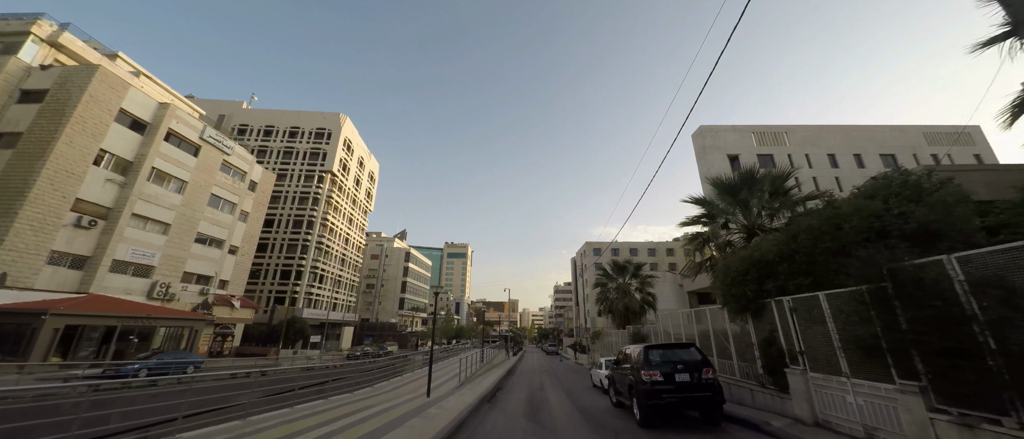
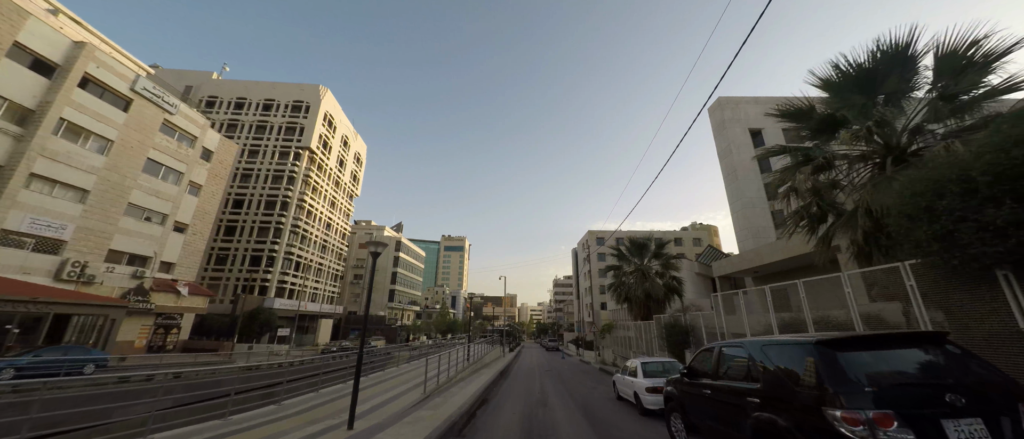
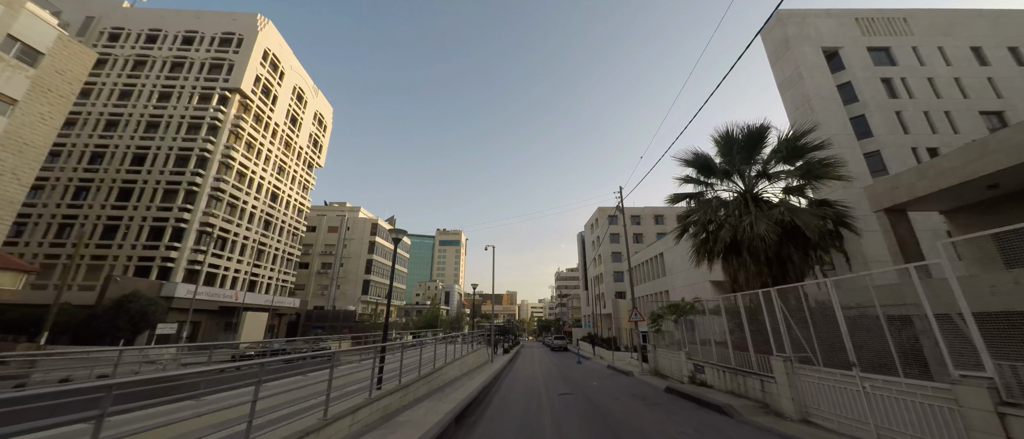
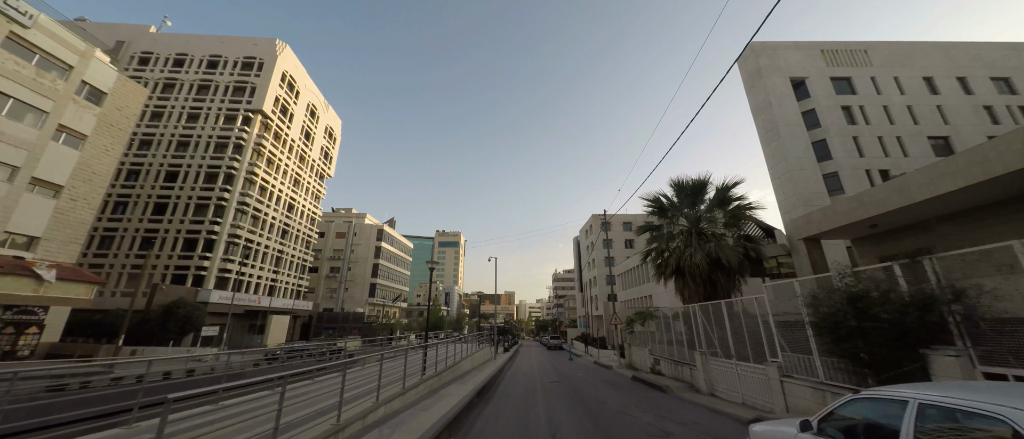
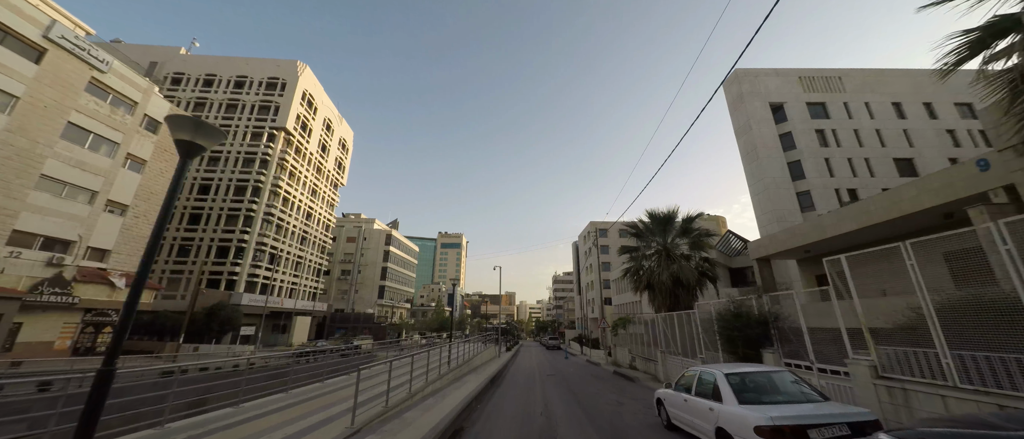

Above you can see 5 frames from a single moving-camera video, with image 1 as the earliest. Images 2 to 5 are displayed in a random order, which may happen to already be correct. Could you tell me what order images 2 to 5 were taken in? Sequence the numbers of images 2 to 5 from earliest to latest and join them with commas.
2, 5, 4, 3
